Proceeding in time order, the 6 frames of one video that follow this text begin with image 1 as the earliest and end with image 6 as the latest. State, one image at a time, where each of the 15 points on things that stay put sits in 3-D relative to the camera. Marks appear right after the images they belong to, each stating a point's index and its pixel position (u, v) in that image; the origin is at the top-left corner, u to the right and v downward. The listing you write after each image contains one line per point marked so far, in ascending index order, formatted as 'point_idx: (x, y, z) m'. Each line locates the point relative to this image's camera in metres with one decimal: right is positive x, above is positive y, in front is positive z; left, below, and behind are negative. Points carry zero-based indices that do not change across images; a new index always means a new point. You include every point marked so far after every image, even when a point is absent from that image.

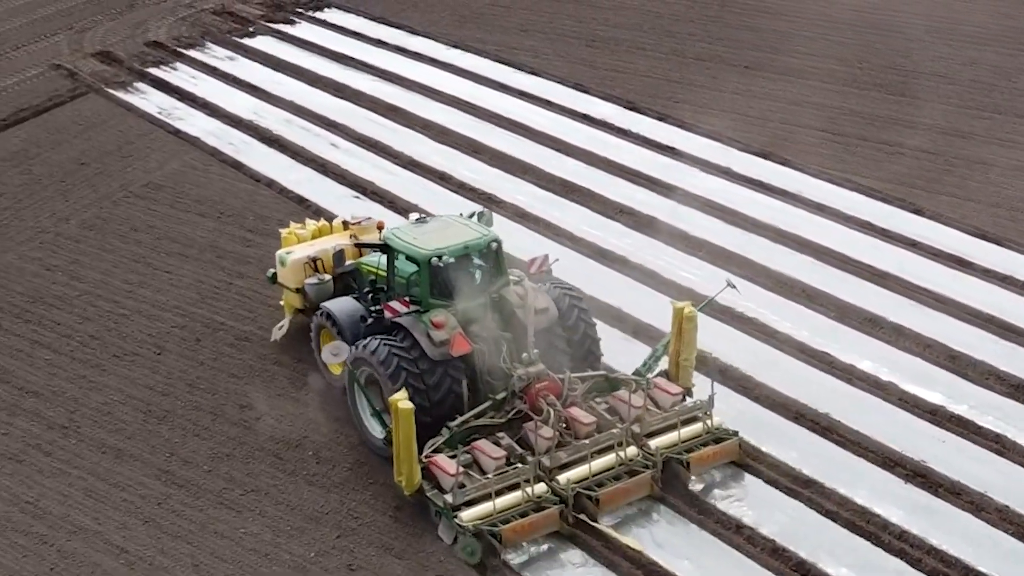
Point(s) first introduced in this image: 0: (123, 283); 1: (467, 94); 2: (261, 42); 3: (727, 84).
0: (-2.5, 0.0, +11.1) m
1: (-0.4, +1.7, +14.5) m
2: (-2.6, +2.5, +17.0) m
3: (+1.8, +1.8, +14.4) m
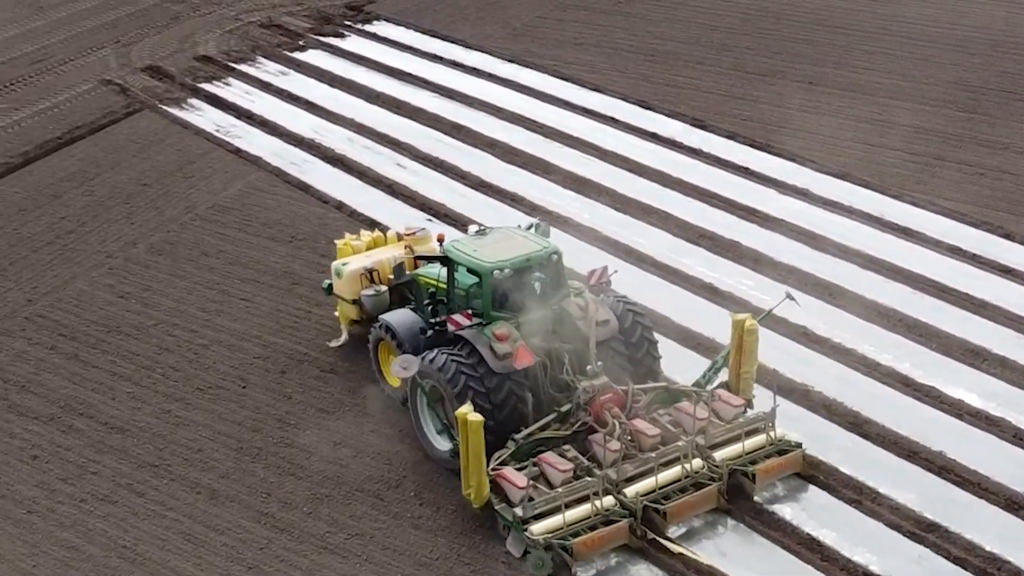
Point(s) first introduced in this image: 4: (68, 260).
0: (-2.0, -0.1, +10.8) m
1: (+0.1, +1.5, +14.2) m
2: (-2.0, +2.3, +16.8) m
3: (+2.4, +1.6, +14.1) m
4: (-3.1, +0.2, +11.8) m
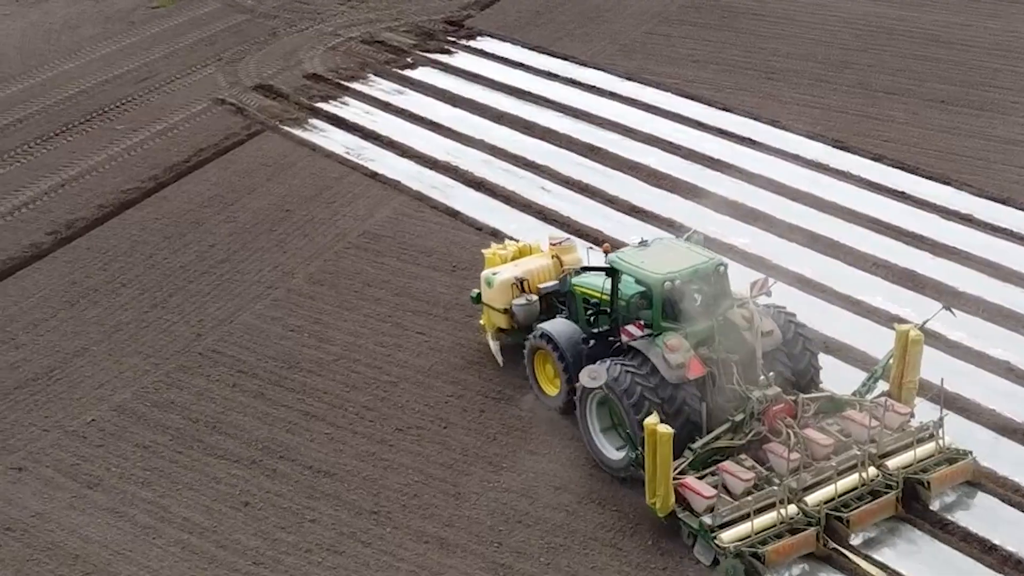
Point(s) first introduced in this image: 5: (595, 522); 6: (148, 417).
0: (-0.8, -0.4, +10.6) m
1: (+1.3, +1.3, +14.0) m
2: (-0.9, +2.1, +16.5) m
3: (+3.5, +1.4, +13.9) m
4: (-2.0, 0.0, +11.6) m
5: (+0.4, -1.1, +8.3) m
6: (-2.1, -0.7, +9.8) m
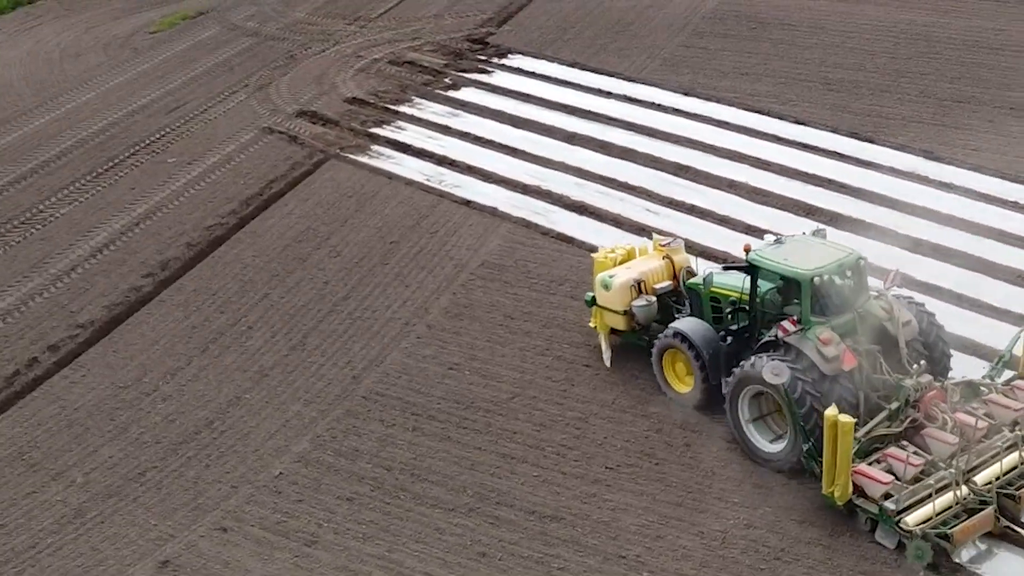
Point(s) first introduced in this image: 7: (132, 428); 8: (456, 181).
0: (+0.2, -0.6, +10.4) m
1: (+2.0, +1.2, +14.0) m
2: (-0.4, +1.9, +16.3) m
3: (+4.2, +1.3, +14.1) m
4: (-1.0, -0.3, +11.3) m
5: (+1.7, -1.3, +8.2) m
6: (-1.0, -1.0, +9.6) m
7: (-2.3, -0.9, +10.3) m
8: (-0.5, +0.9, +14.0) m
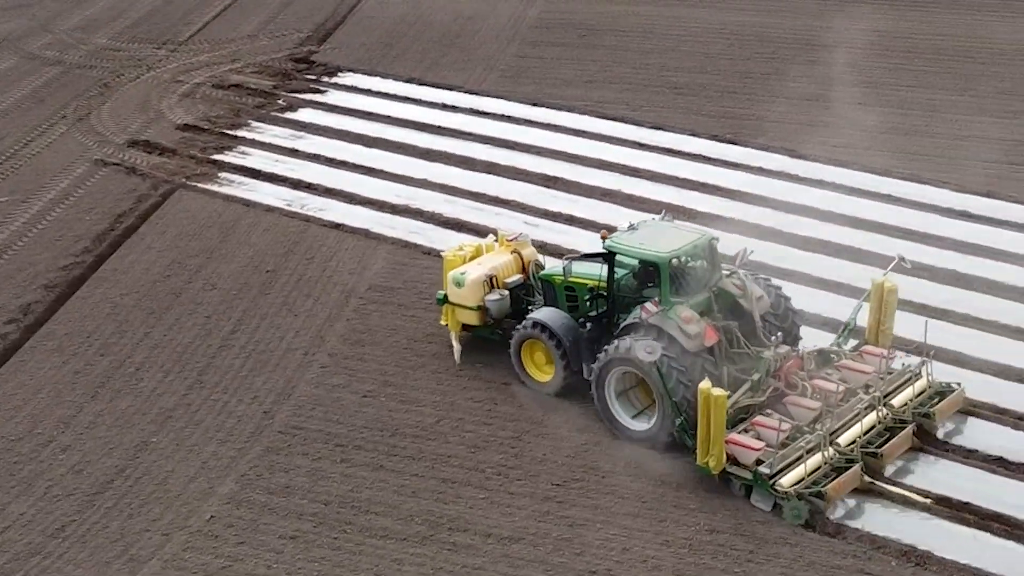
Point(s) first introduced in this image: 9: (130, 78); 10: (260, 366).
0: (-0.3, -0.7, +10.3) m
1: (+0.8, +1.1, +14.1) m
2: (-1.9, +1.7, +16.0) m
3: (+3.0, +1.4, +14.5) m
4: (-1.6, -0.5, +11.0) m
5: (+1.5, -1.3, +8.3) m
6: (-1.3, -1.2, +9.2) m
7: (-2.7, -1.1, +9.7) m
8: (-1.6, +0.7, +13.7) m
9: (-4.1, +2.3, +18.1) m
10: (-1.6, -0.5, +10.9) m
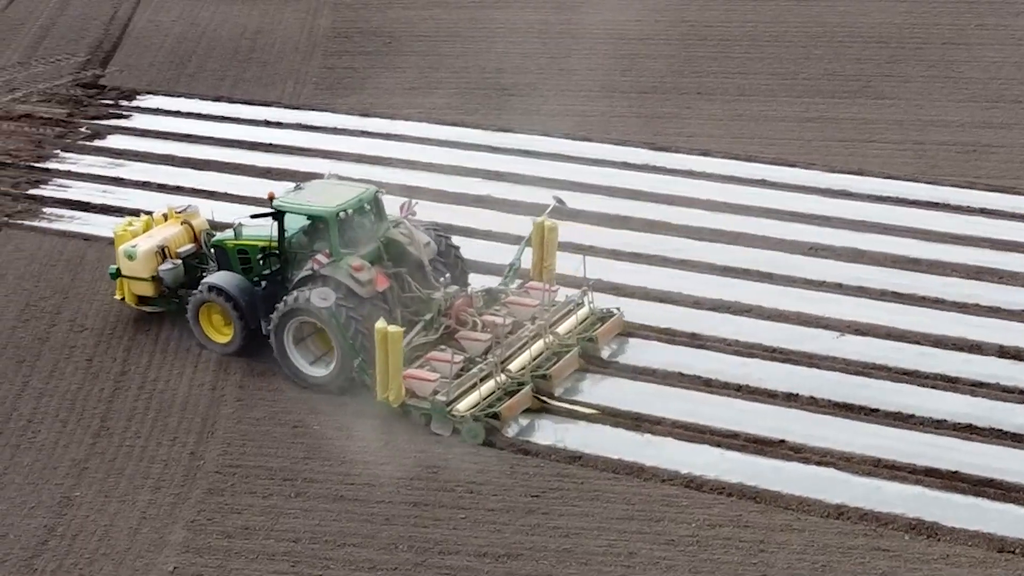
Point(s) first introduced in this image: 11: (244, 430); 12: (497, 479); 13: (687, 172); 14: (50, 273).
0: (-0.6, -0.8, +9.9) m
1: (-0.4, +1.1, +13.8) m
2: (-3.5, +1.3, +15.2) m
3: (+1.6, +1.5, +14.6) m
4: (-2.1, -0.7, +10.3) m
5: (+1.6, -1.2, +8.3) m
6: (-1.4, -1.3, +8.7) m
7: (-2.9, -1.4, +8.9) m
8: (-2.6, +0.4, +13.0) m
9: (-6.1, +1.7, +16.8) m
10: (-2.1, -0.7, +10.3) m
11: (-1.6, -0.8, +9.9) m
12: (-0.1, -1.0, +9.1) m
13: (+1.3, +0.9, +13.1) m
14: (-3.4, +0.1, +12.4) m
